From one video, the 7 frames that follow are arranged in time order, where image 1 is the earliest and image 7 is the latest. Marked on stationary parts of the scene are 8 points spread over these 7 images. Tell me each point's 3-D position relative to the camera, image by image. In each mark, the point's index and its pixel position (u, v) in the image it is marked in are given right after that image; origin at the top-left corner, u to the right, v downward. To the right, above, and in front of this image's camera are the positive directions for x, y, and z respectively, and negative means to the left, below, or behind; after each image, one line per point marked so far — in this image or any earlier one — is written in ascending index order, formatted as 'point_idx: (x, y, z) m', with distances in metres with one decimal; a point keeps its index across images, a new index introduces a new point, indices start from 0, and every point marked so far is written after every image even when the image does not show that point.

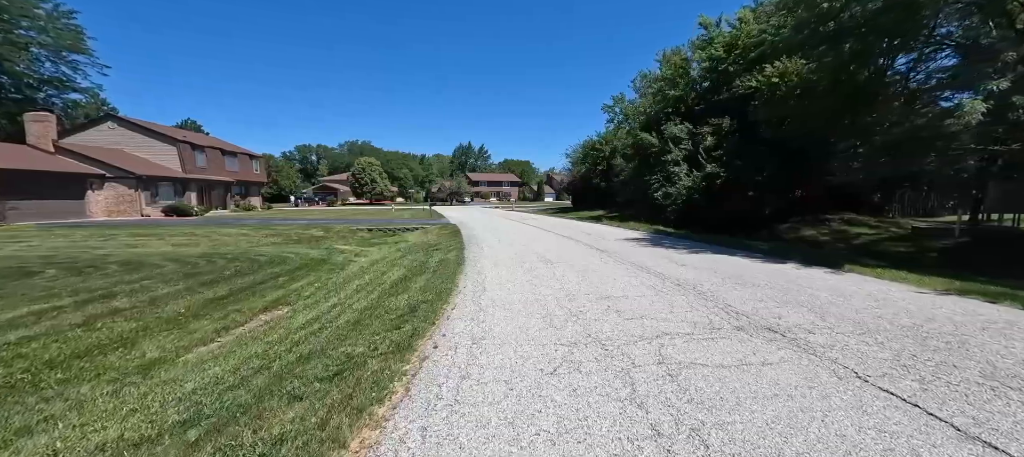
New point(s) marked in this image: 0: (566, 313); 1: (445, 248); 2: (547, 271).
0: (+0.7, -1.1, +5.4) m
1: (-2.1, -0.6, +13.7) m
2: (+0.7, -0.9, +8.4) m
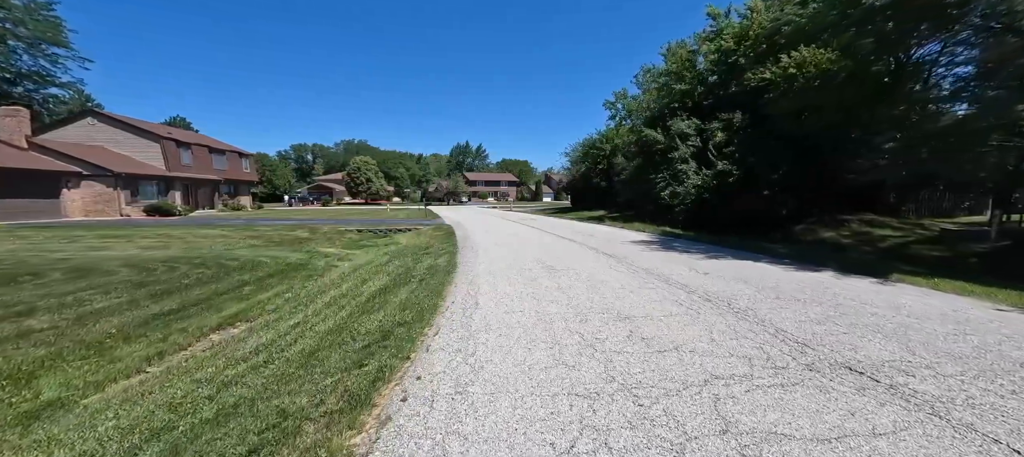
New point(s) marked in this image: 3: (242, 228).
0: (+0.7, -1.2, +4.3) m
1: (-2.2, -0.7, +12.5) m
2: (+0.7, -0.9, +7.2) m
3: (-13.0, 0.0, +19.9) m
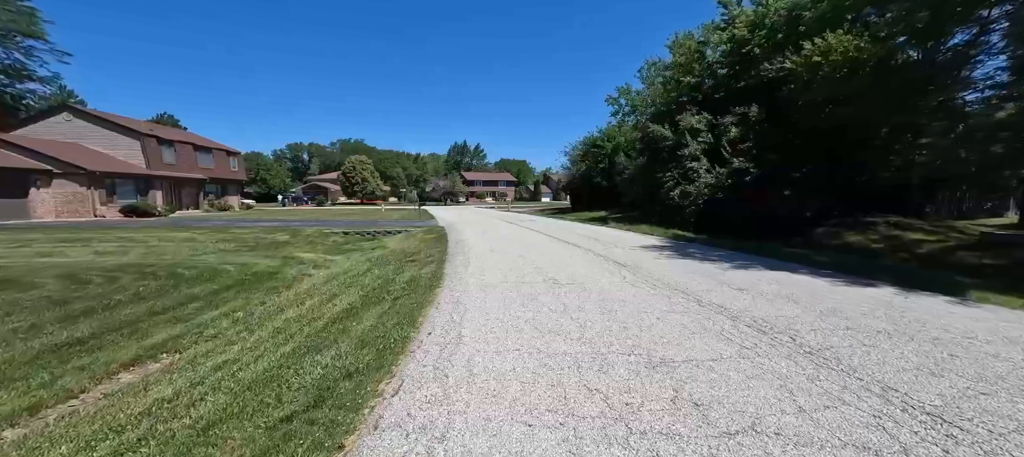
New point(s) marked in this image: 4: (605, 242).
0: (+0.6, -1.3, +2.9) m
1: (-2.3, -0.8, +11.1) m
2: (+0.6, -1.0, +5.8) m
3: (-13.1, -0.1, +18.4) m
4: (+3.0, -0.4, +12.9) m
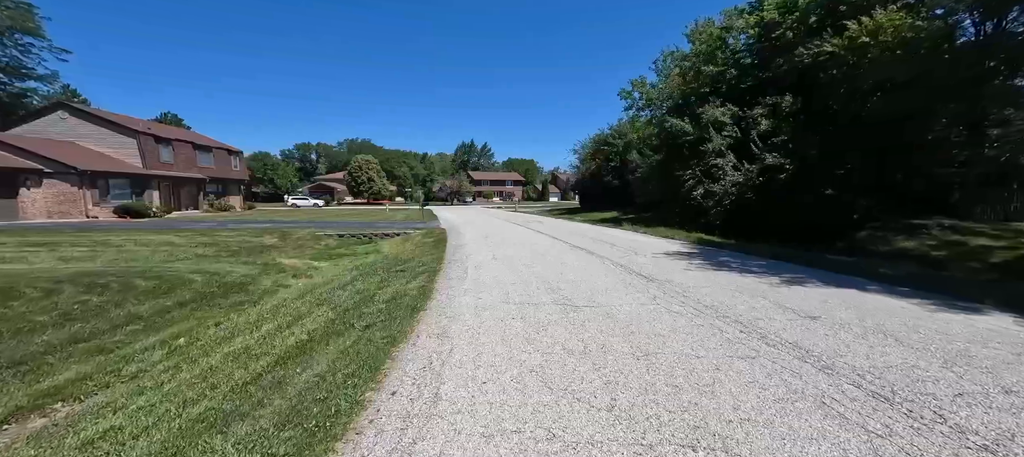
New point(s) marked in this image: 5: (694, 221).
0: (+0.6, -1.4, +1.4) m
1: (-2.1, -0.9, +9.7) m
2: (+0.6, -1.2, +4.4) m
3: (-12.9, -0.2, +17.2) m
4: (+3.1, -0.6, +11.4) m
5: (+7.7, +0.3, +17.4) m
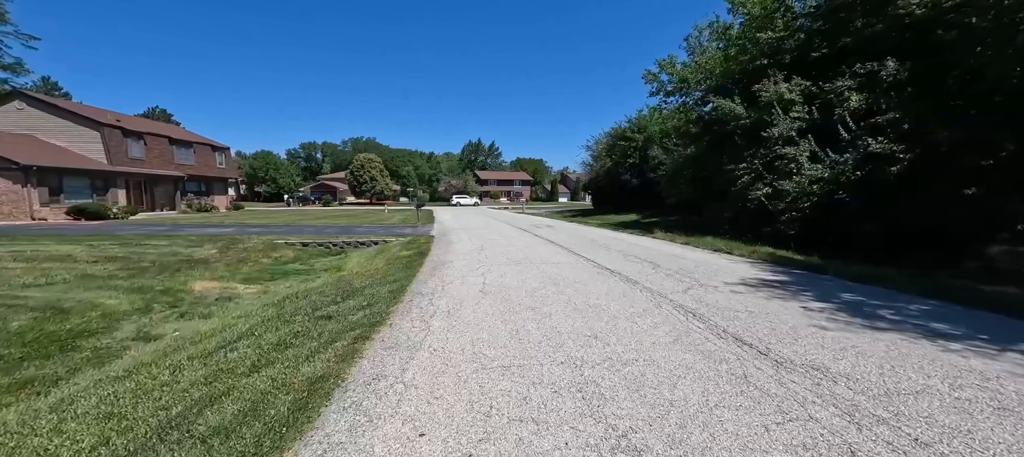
0: (+0.4, -1.7, -2.2) m
1: (-2.2, -1.2, +6.1) m
2: (+0.5, -1.4, +0.7) m
3: (-12.8, -0.4, +13.9) m
4: (+3.1, -0.8, +7.8) m
5: (+7.8, 0.0, +13.6) m
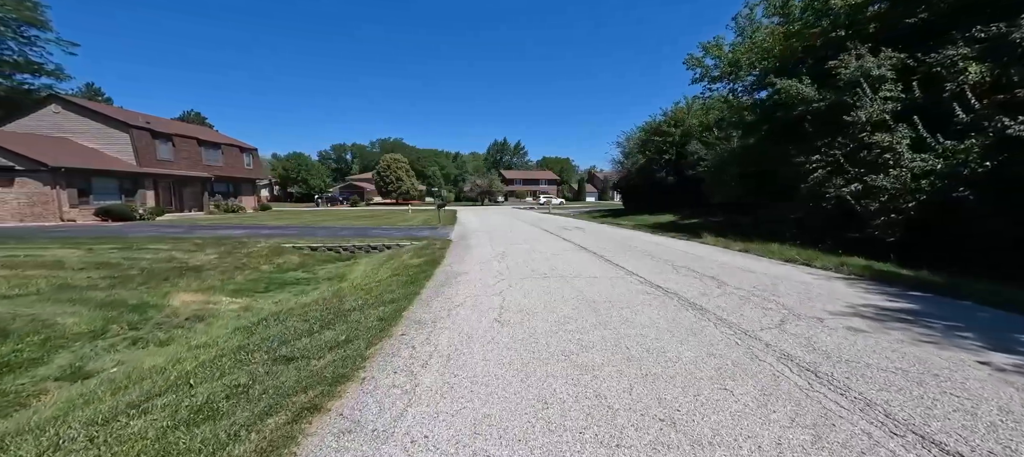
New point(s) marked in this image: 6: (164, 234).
0: (+0.1, -1.8, -3.8) m
1: (-1.9, -1.3, +4.6) m
2: (+0.4, -1.6, -0.9) m
3: (-11.9, -0.5, +13.1) m
4: (+3.5, -1.0, +5.9) m
5: (+8.6, -0.1, +11.5) m
6: (-13.7, -0.2, +16.2) m
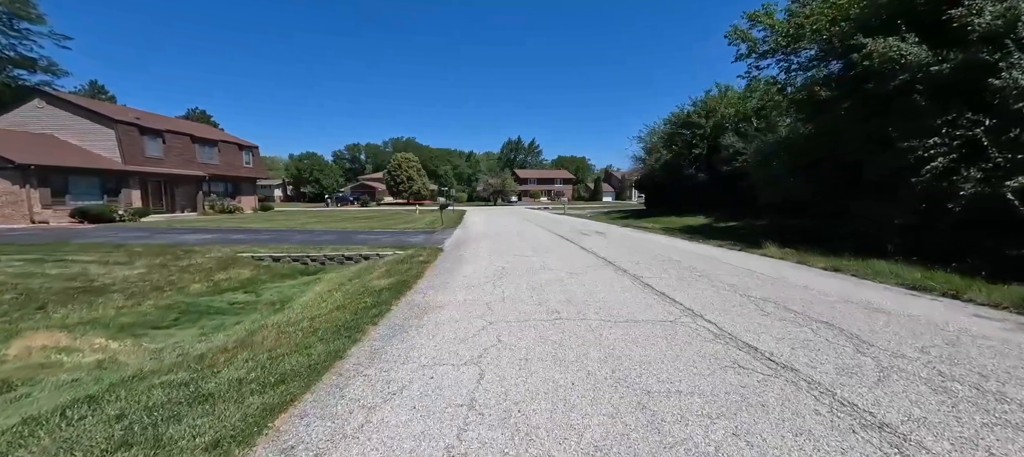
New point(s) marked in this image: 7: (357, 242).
0: (-0.4, -2.0, -6.5) m
1: (-2.1, -1.4, +2.0) m
2: (0.0, -1.7, -3.6) m
3: (-11.8, -0.7, +10.8) m
4: (+3.3, -1.2, +3.1) m
5: (+8.6, -0.3, +8.4) m
6: (-13.5, -0.3, +14.0) m
7: (-5.4, -0.5, +14.5) m
